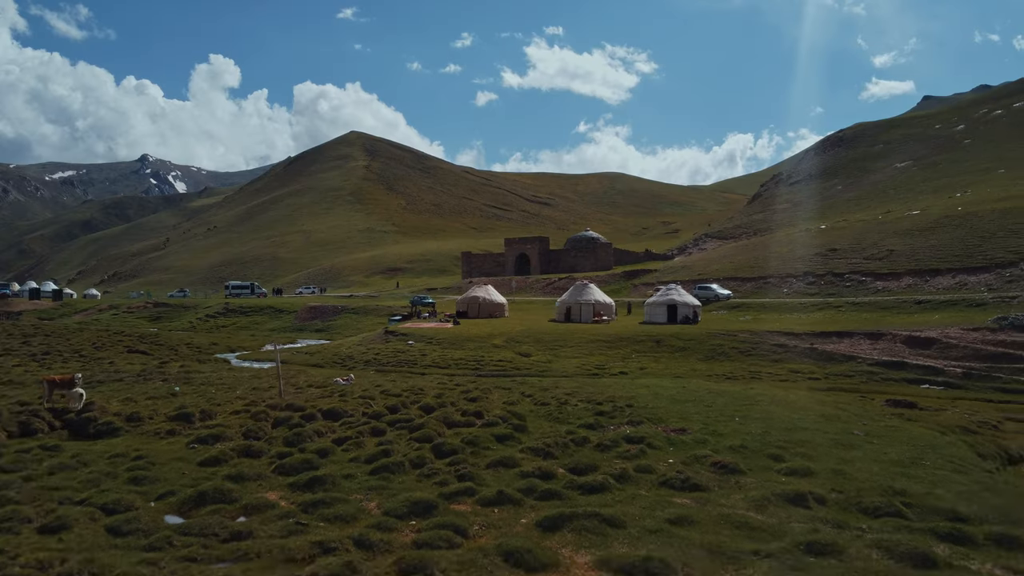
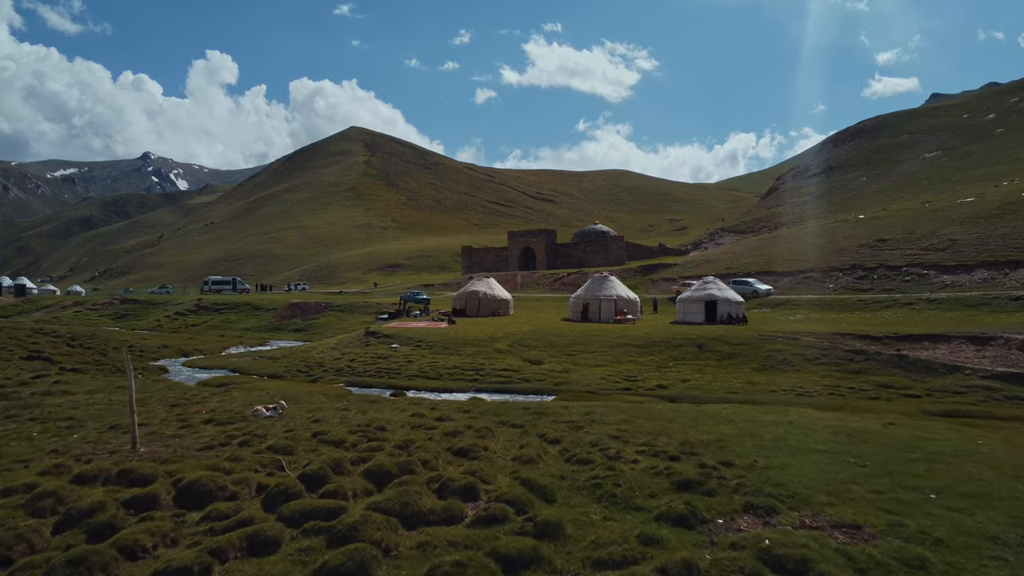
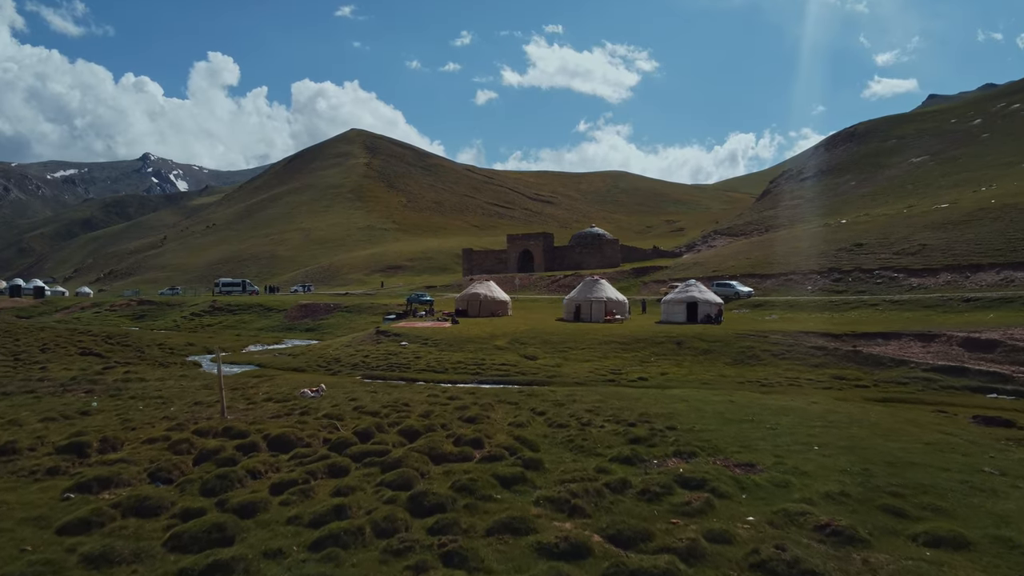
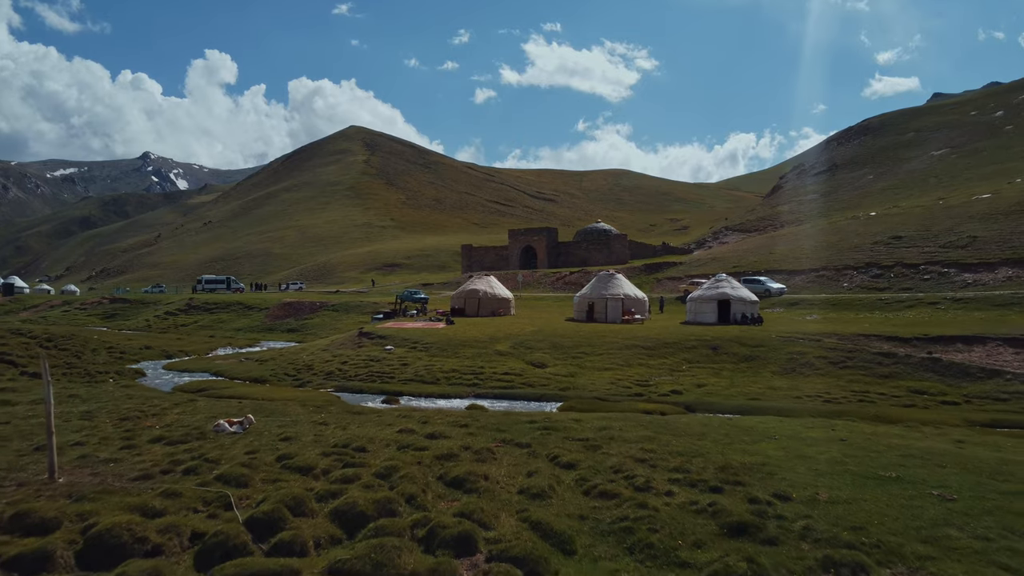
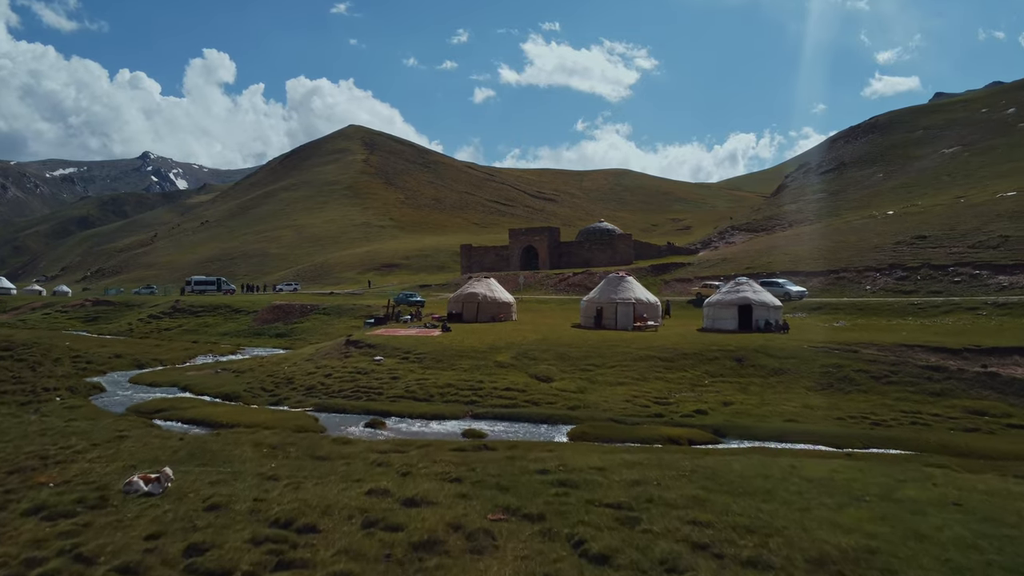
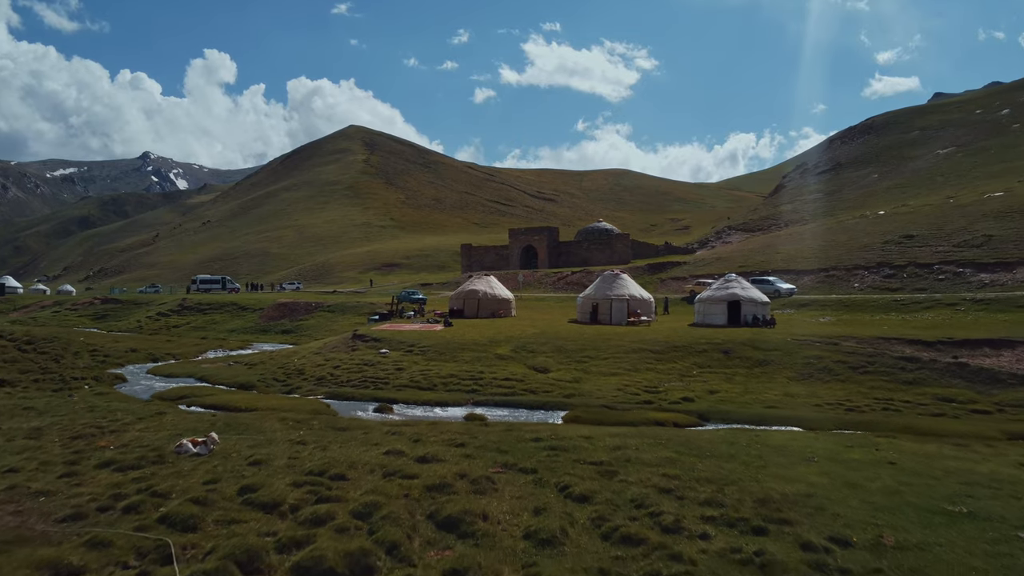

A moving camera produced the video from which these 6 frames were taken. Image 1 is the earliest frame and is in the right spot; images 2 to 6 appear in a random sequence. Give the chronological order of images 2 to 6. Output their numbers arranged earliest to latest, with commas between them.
3, 2, 4, 6, 5
